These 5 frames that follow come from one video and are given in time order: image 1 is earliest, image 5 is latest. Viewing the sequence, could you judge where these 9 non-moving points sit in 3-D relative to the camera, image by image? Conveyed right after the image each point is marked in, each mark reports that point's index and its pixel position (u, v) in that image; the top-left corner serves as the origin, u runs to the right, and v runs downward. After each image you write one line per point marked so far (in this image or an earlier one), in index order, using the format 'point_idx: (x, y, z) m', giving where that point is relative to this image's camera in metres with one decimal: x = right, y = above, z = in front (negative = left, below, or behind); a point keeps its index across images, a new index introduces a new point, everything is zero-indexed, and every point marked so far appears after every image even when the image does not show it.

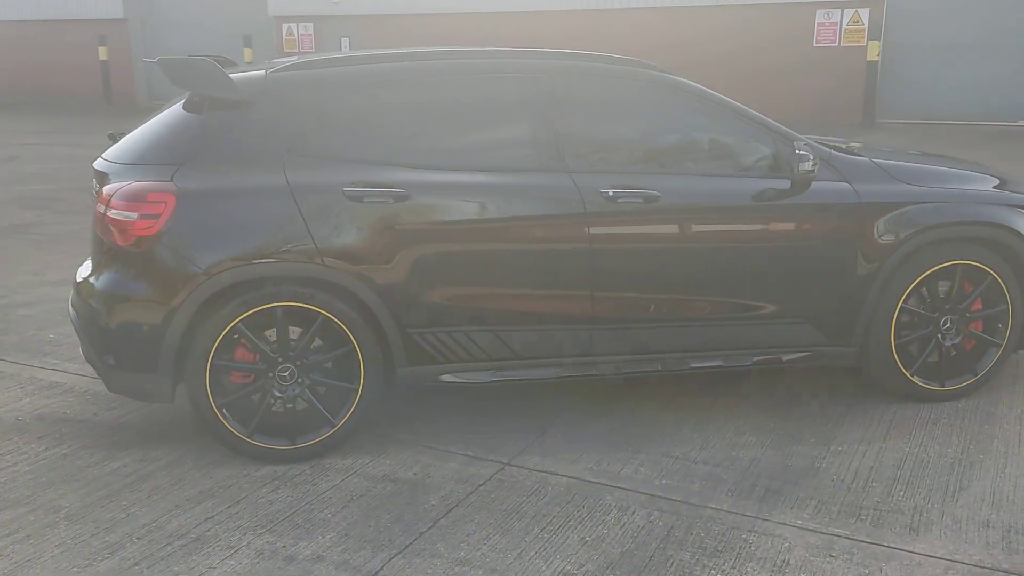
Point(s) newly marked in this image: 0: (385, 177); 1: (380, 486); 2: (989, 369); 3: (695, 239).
0: (-0.6, +0.5, +3.6) m
1: (-0.5, -0.8, +3.4) m
2: (+2.3, -0.4, +4.1) m
3: (+0.8, +0.2, +3.8) m
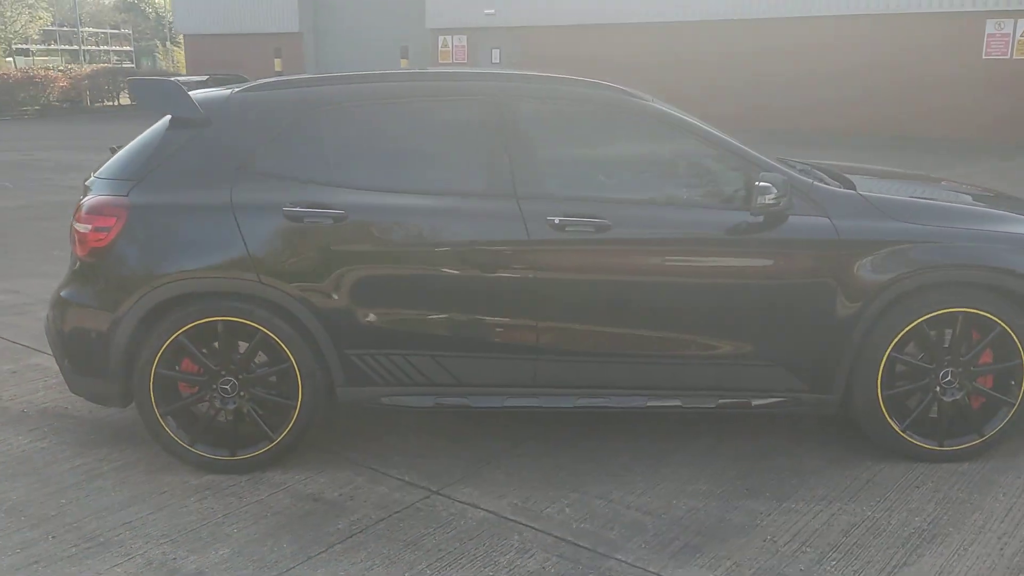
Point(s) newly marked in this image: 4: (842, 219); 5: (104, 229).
0: (-0.8, +0.4, +3.6) m
1: (-0.8, -0.8, +3.5) m
2: (+2.0, -0.6, +3.7) m
3: (+0.6, +0.1, +3.6) m
4: (+1.3, +0.3, +3.6) m
5: (-1.7, +0.3, +3.6) m
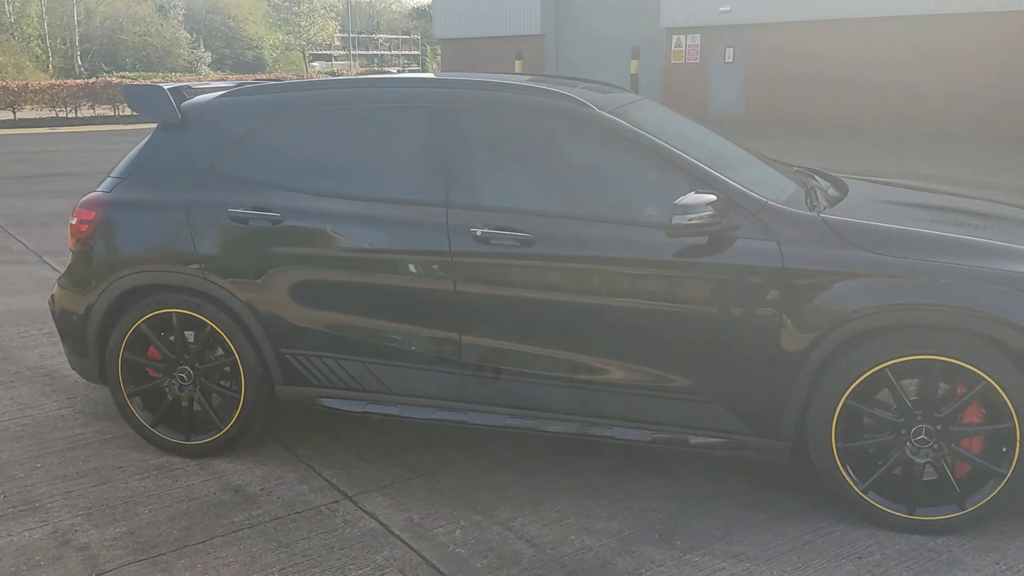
0: (-1.0, +0.4, +3.8) m
1: (-1.2, -0.8, +3.6) m
2: (+1.6, -0.8, +3.1) m
3: (+0.2, 0.0, +3.4) m
4: (+1.0, +0.1, +3.2) m
5: (-1.9, +0.3, +4.0) m
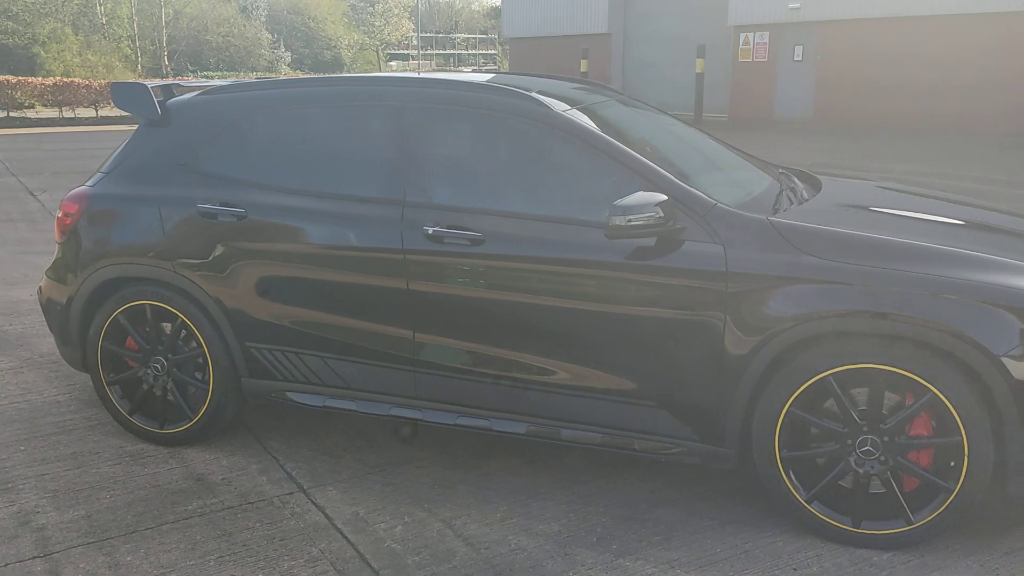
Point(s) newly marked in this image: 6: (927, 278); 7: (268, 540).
0: (-1.2, +0.4, +3.9) m
1: (-1.4, -0.8, +3.7) m
2: (+1.4, -0.8, +3.0) m
3: (+0.1, 0.0, +3.4) m
4: (+0.8, +0.1, +3.1) m
5: (-2.0, +0.3, +4.1) m
6: (+1.4, 0.0, +2.9) m
7: (-0.9, -0.9, +3.2) m
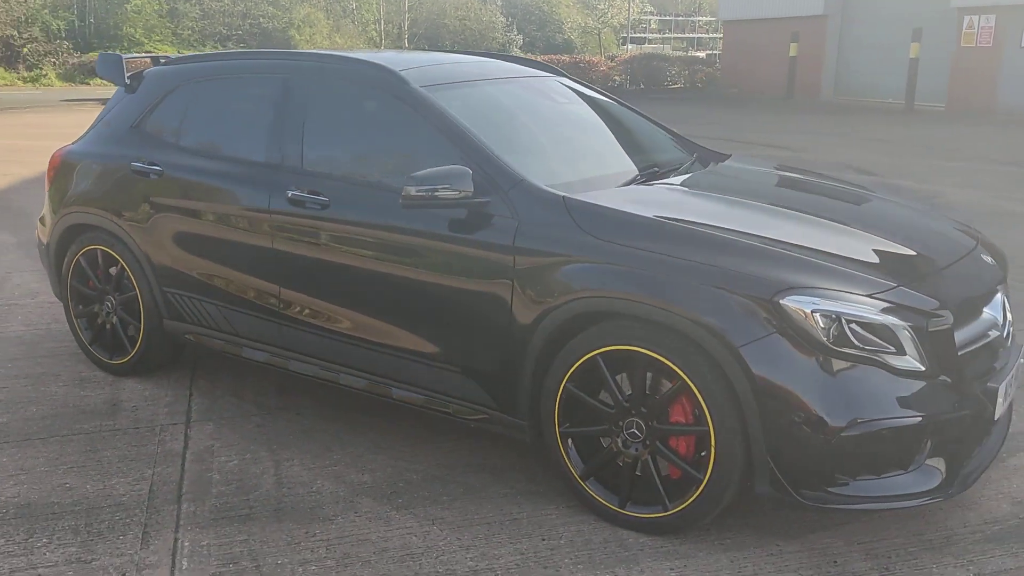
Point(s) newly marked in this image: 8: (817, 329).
0: (-1.7, +0.6, +4.3) m
1: (-2.0, -0.6, +4.2) m
2: (+0.6, -0.7, +2.9) m
3: (-0.6, +0.1, +3.6) m
4: (+0.1, +0.2, +3.2) m
5: (-2.5, +0.7, +4.7) m
6: (+0.6, +0.1, +2.8) m
7: (-1.6, -0.7, +3.6) m
8: (+0.9, -0.1, +2.6) m
